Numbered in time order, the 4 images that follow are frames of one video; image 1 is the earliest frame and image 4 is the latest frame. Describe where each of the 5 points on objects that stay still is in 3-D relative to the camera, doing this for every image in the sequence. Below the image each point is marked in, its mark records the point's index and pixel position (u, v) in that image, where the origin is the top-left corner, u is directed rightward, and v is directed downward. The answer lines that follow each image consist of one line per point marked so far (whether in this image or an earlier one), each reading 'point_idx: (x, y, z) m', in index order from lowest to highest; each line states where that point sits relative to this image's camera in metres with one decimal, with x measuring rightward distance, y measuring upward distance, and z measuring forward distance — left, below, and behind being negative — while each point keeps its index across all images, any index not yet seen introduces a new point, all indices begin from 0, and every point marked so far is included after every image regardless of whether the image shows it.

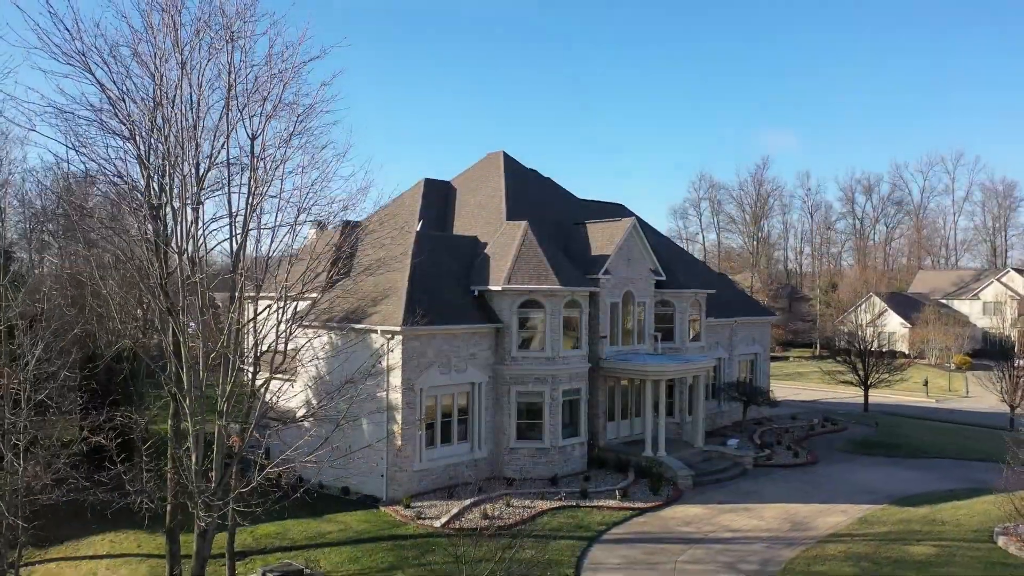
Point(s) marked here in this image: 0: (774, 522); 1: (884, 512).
0: (+6.4, -5.8, +17.8) m
1: (+9.5, -5.7, +18.4) m
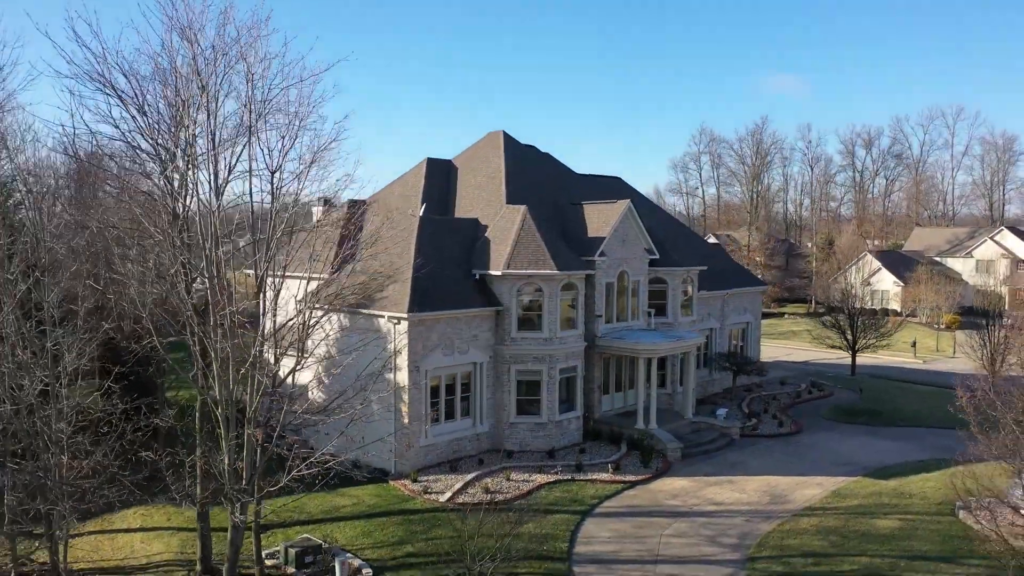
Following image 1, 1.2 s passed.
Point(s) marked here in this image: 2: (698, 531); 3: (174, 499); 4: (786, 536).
0: (+6.4, -5.5, +19.2) m
1: (+9.5, -5.4, +19.8) m
2: (+4.4, -5.7, +17.1) m
3: (-8.7, -5.5, +19.0) m
4: (+6.3, -5.7, +16.6) m
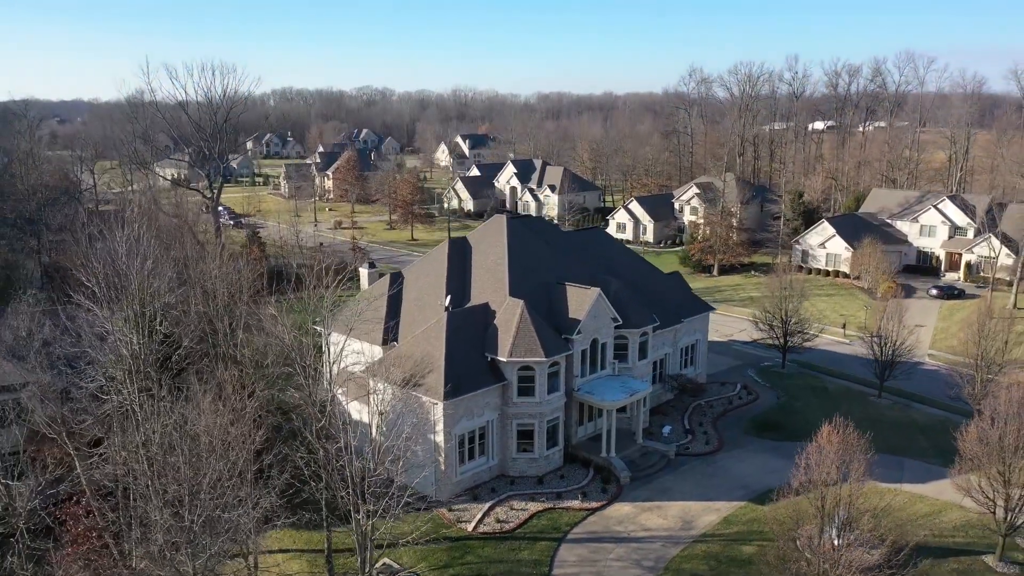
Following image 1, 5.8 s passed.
0: (+6.5, -9.5, +29.4) m
1: (+9.5, -9.2, +30.0) m
2: (+4.5, -10.1, +27.3) m
3: (-8.6, -9.5, +29.2) m
4: (+6.4, -10.1, +26.9) m
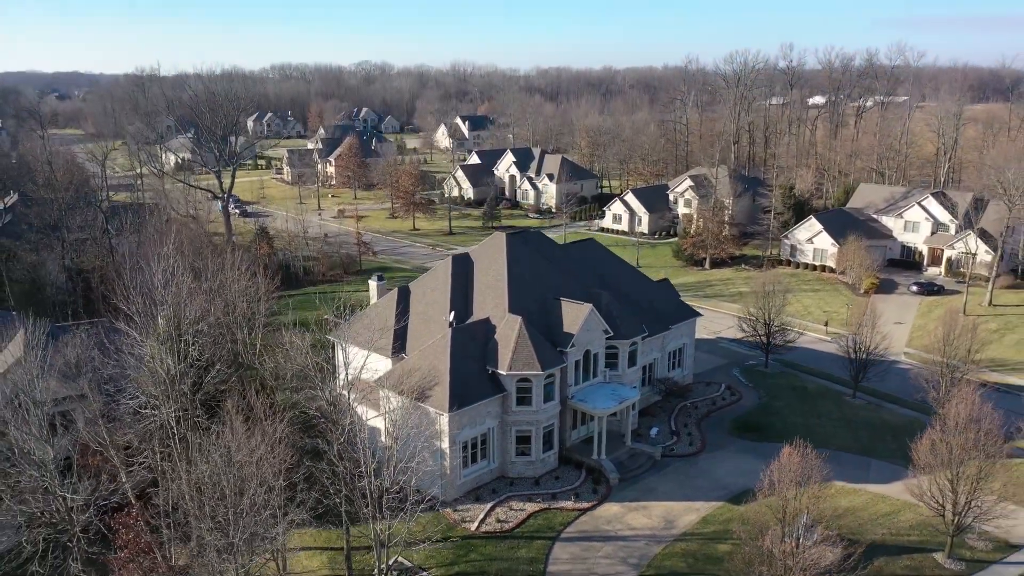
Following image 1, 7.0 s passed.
0: (+6.5, -10.5, +32.5) m
1: (+9.5, -10.2, +33.1) m
2: (+4.5, -11.2, +30.5) m
3: (-8.7, -10.5, +32.3) m
4: (+6.3, -11.2, +30.1) m
